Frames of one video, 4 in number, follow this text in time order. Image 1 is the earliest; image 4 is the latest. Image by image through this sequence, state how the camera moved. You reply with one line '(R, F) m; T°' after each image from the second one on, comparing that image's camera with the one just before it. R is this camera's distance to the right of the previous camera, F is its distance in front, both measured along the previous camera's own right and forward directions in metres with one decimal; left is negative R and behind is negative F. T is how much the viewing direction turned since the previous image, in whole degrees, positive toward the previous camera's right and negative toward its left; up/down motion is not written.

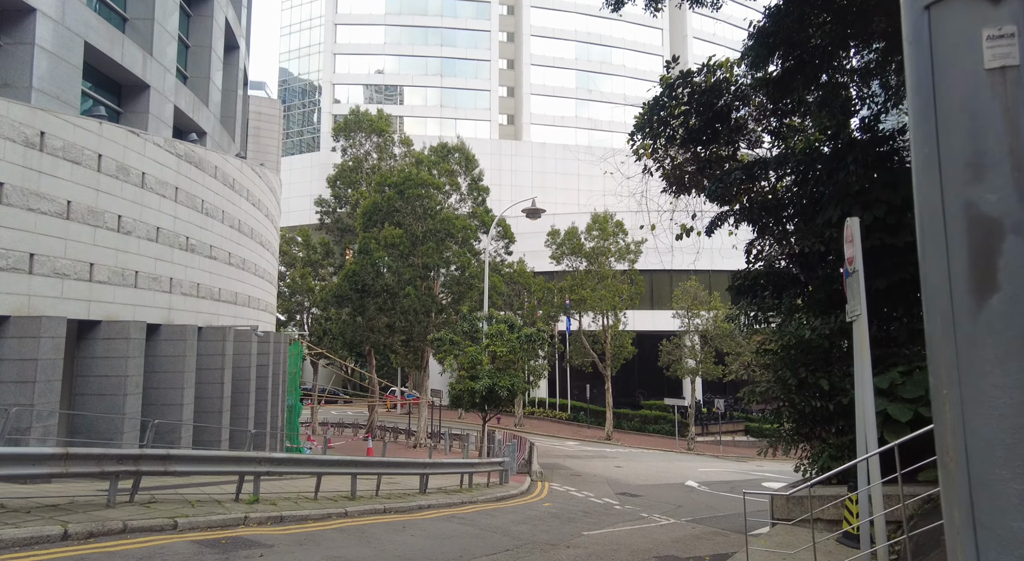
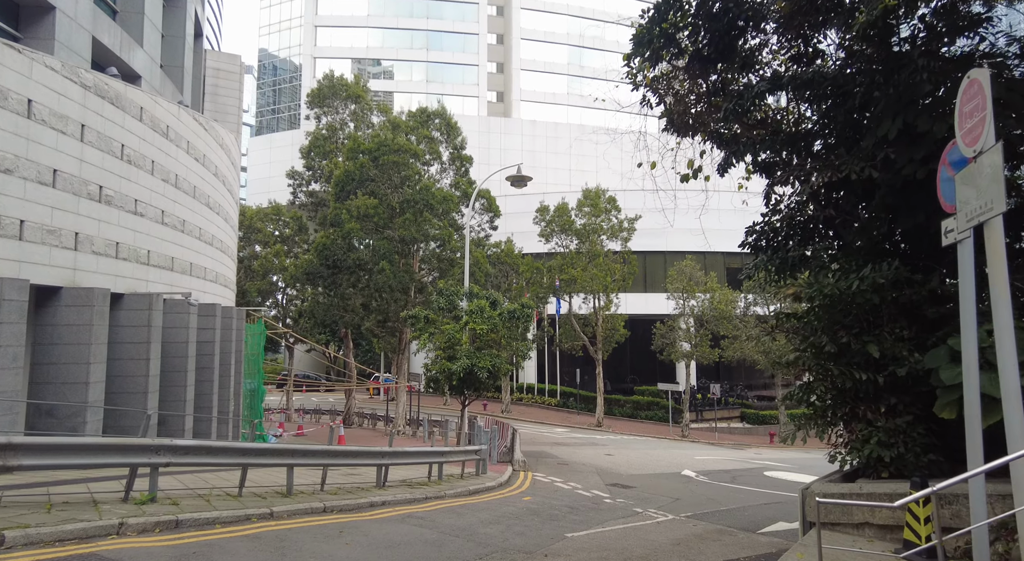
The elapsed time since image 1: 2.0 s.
(+0.3, +2.0) m; +1°
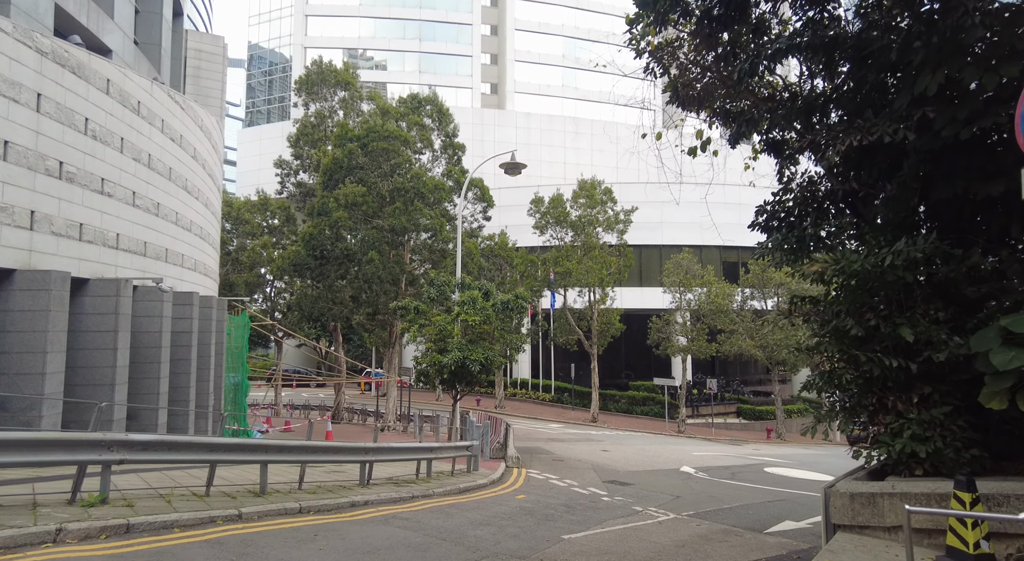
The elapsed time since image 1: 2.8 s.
(0.0, +0.7) m; 0°
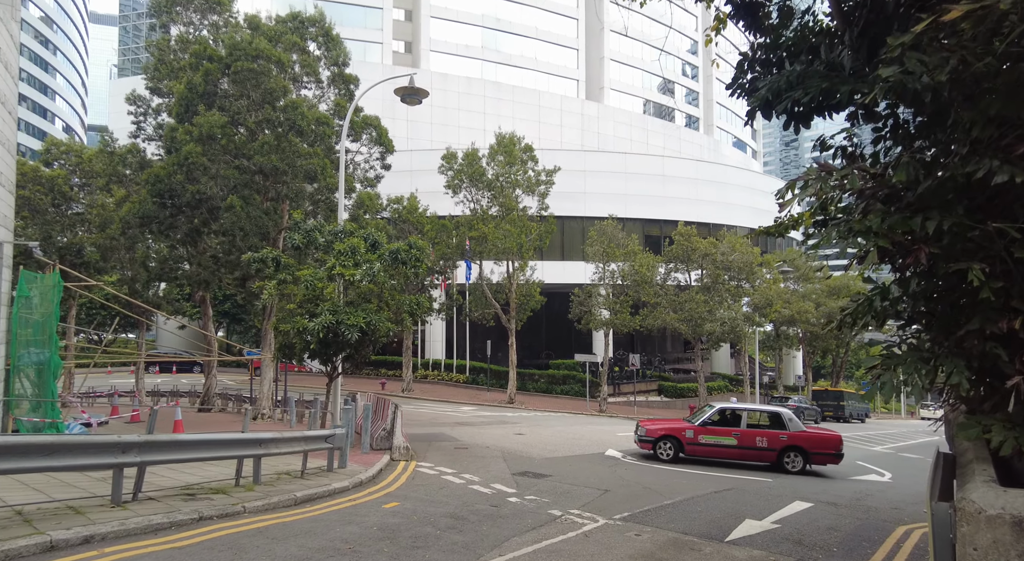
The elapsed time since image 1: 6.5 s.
(+0.7, +3.7) m; +6°
